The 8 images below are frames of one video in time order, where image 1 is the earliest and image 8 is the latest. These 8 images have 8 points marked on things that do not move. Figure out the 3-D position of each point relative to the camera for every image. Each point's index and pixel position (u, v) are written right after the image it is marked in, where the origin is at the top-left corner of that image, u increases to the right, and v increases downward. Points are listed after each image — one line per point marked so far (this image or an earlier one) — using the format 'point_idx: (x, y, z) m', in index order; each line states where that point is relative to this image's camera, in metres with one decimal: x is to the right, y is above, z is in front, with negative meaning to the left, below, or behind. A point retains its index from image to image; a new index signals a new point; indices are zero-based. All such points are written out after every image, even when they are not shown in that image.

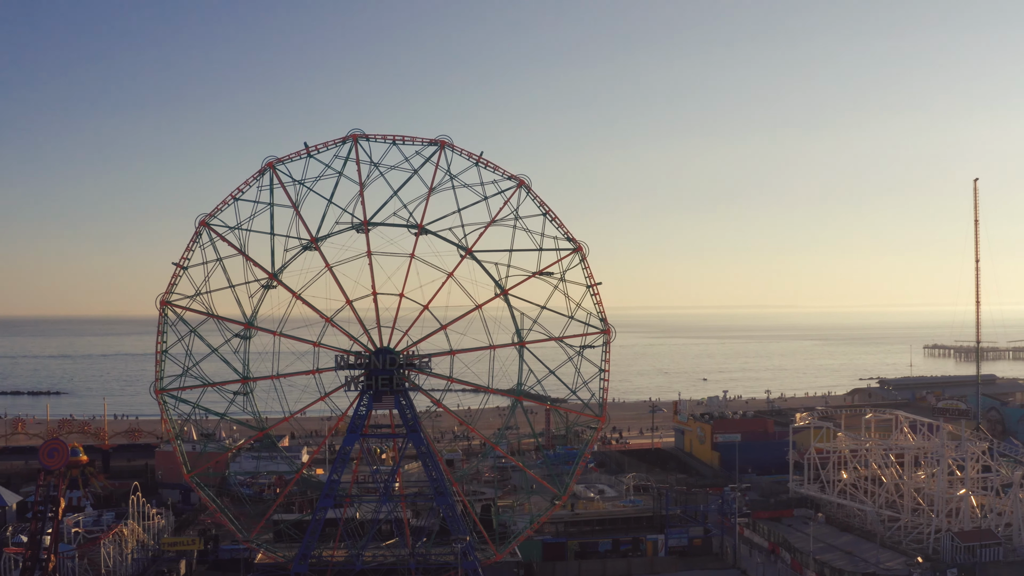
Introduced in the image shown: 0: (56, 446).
0: (-10.3, -3.7, +19.3) m
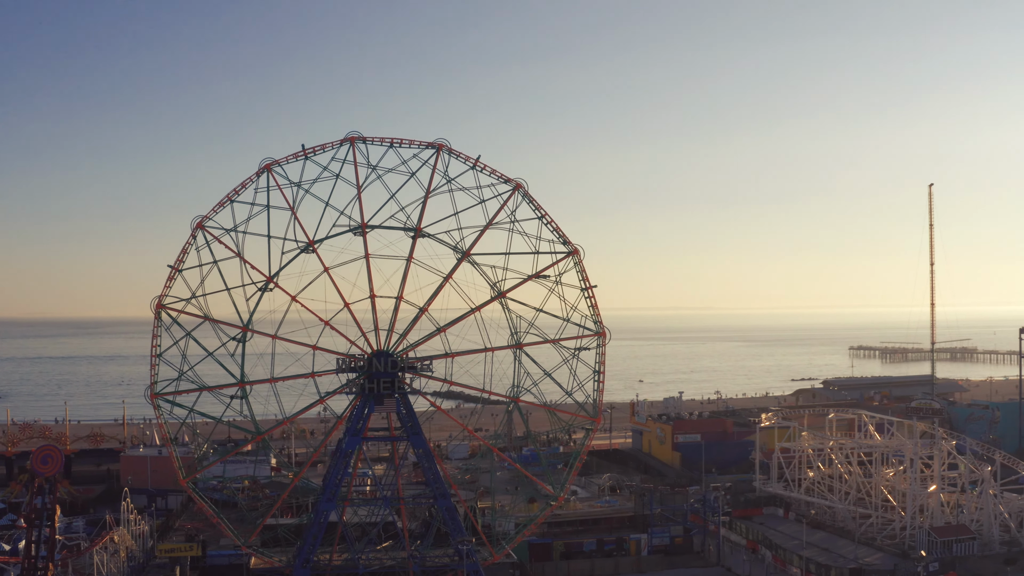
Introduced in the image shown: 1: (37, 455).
0: (-10.2, -3.7, +18.9) m
1: (-10.4, -3.8, +18.7) m
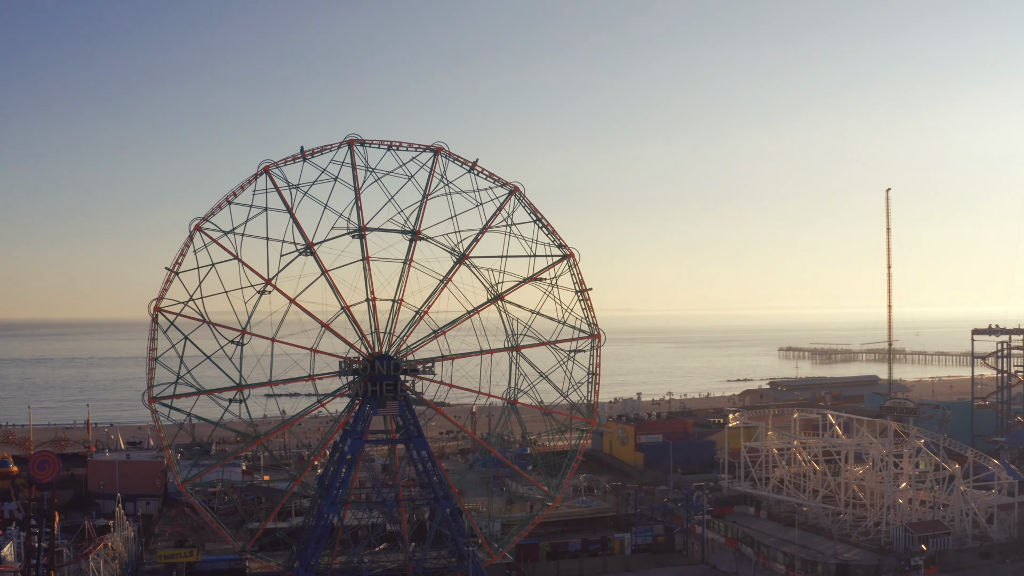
0: (-10.1, -3.8, +18.6) m
1: (-10.3, -3.8, +18.4) m
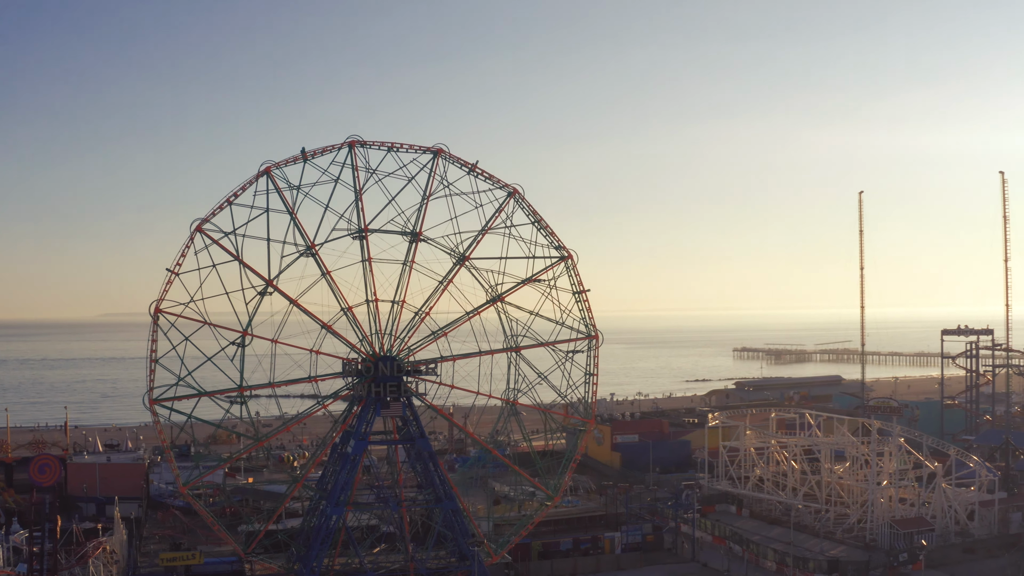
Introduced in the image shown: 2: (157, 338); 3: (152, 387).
0: (-10.0, -3.8, +18.4) m
1: (-10.2, -3.8, +18.2) m
2: (-8.2, -1.2, +19.8) m
3: (-8.3, -2.3, +19.8) m
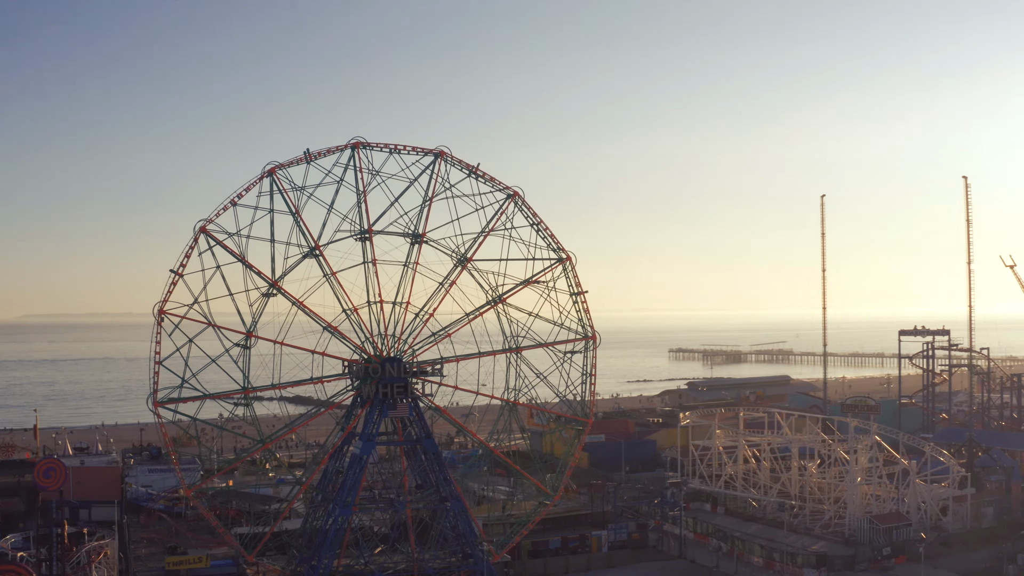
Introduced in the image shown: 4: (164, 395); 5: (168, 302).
0: (-9.8, -3.8, +18.1) m
1: (-9.9, -3.8, +17.9) m
2: (-8.0, -1.2, +19.7) m
3: (-8.2, -2.3, +19.7) m
4: (-8.1, -2.5, +19.9) m
5: (-8.1, -0.3, +20.0) m
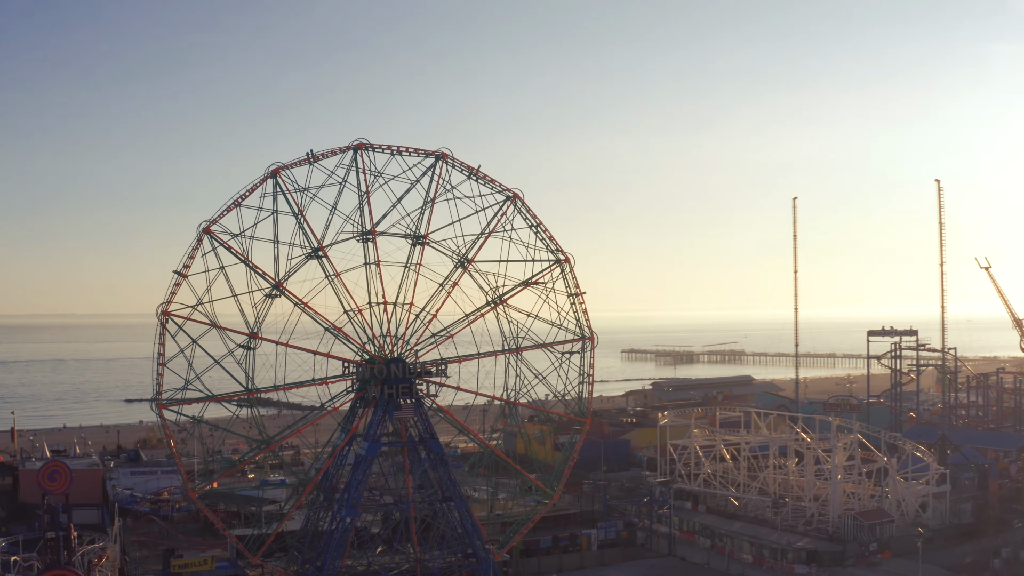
0: (-9.6, -3.8, +18.0) m
1: (-9.8, -3.9, +17.8) m
2: (-7.9, -1.2, +19.6) m
3: (-8.0, -2.3, +19.6) m
4: (-8.0, -2.5, +19.8) m
5: (-7.9, -0.3, +19.9) m
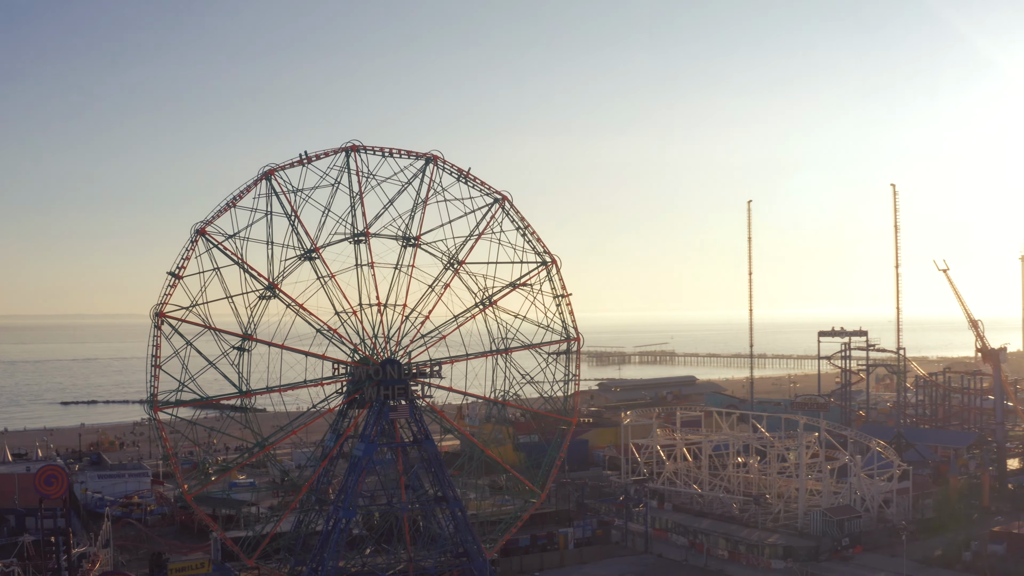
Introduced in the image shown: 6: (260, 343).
0: (-9.5, -3.8, +17.7) m
1: (-9.7, -3.9, +17.5) m
2: (-7.9, -1.2, +19.4) m
3: (-8.1, -2.4, +19.4) m
4: (-8.0, -2.5, +19.6) m
5: (-8.0, -0.4, +19.8) m
6: (-5.9, -1.3, +19.8) m
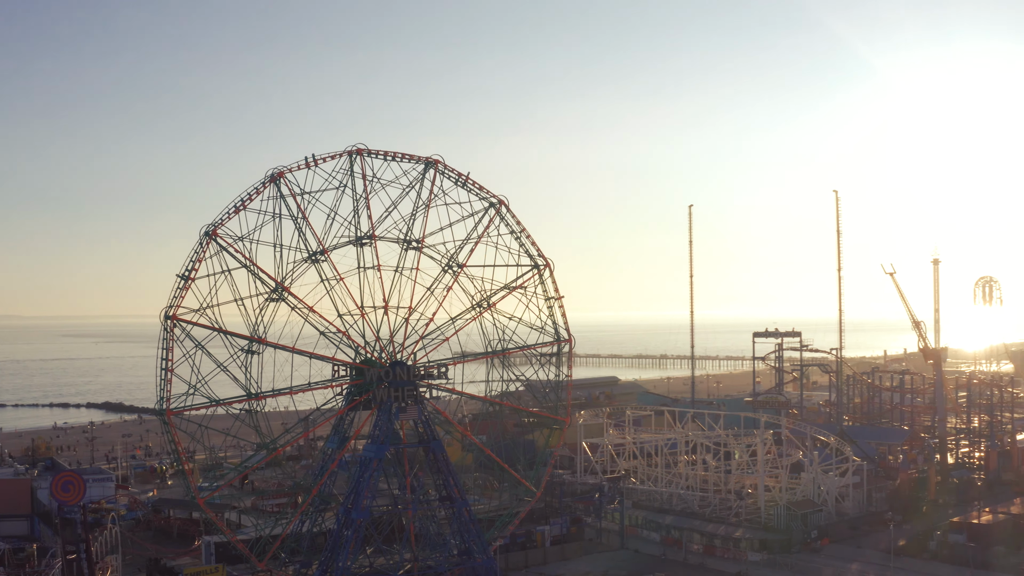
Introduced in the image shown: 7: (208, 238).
0: (-9.1, -3.9, +17.5) m
1: (-9.3, -3.9, +17.3) m
2: (-7.7, -1.3, +19.3) m
3: (-7.8, -2.4, +19.3) m
4: (-7.8, -2.6, +19.5) m
5: (-7.7, -0.4, +19.7) m
6: (-5.6, -1.3, +19.9) m
7: (-7.2, +1.2, +20.1) m
